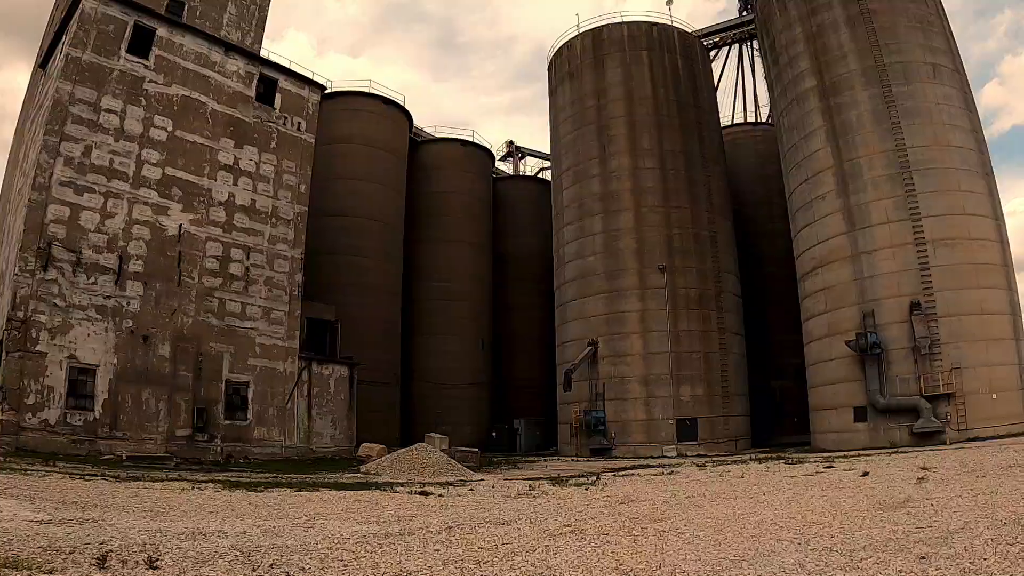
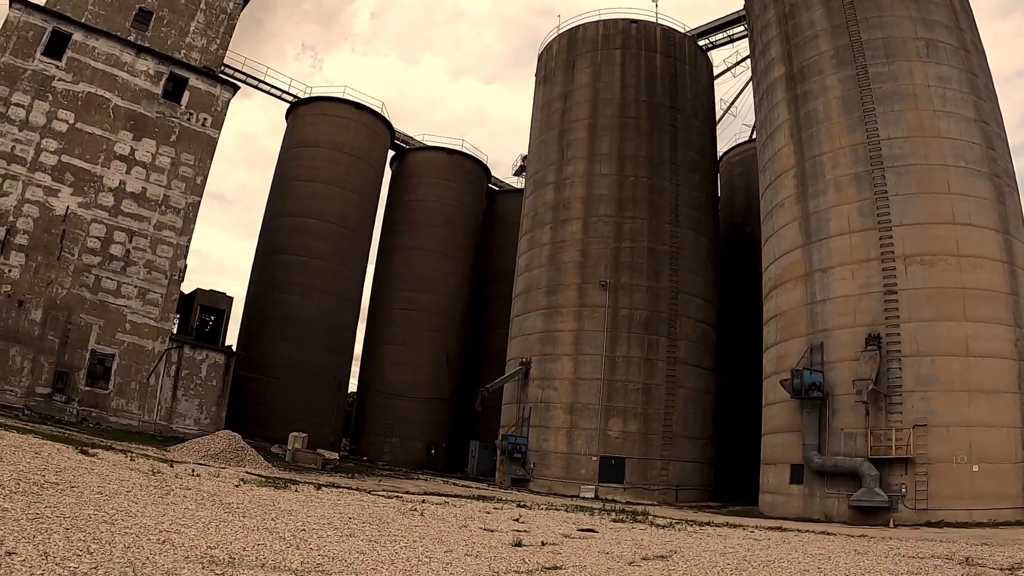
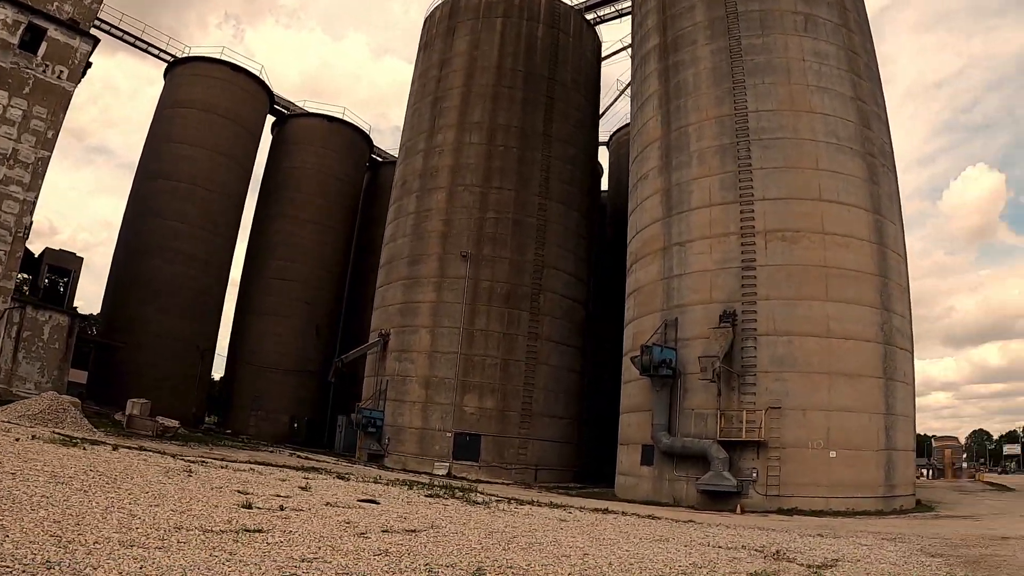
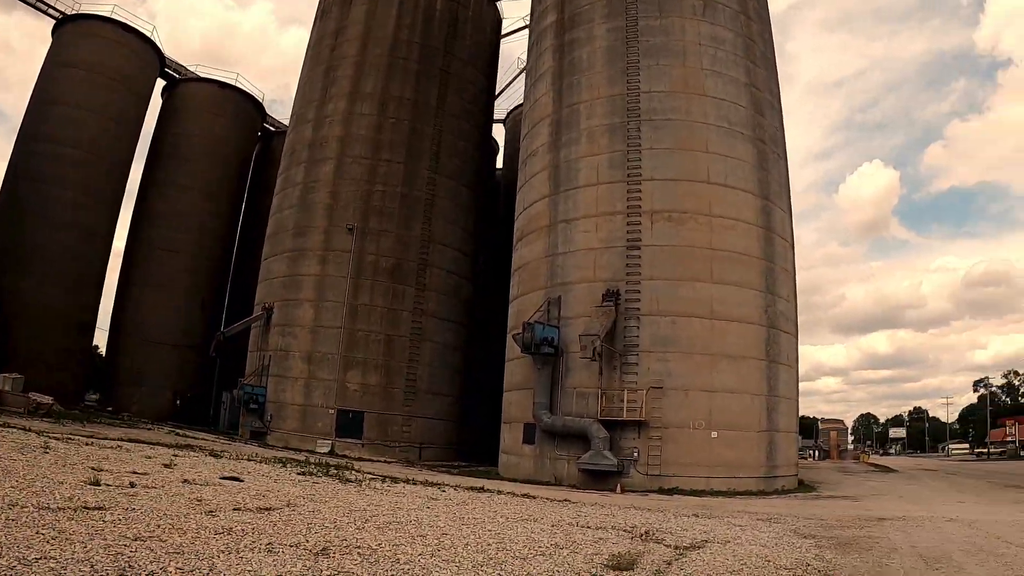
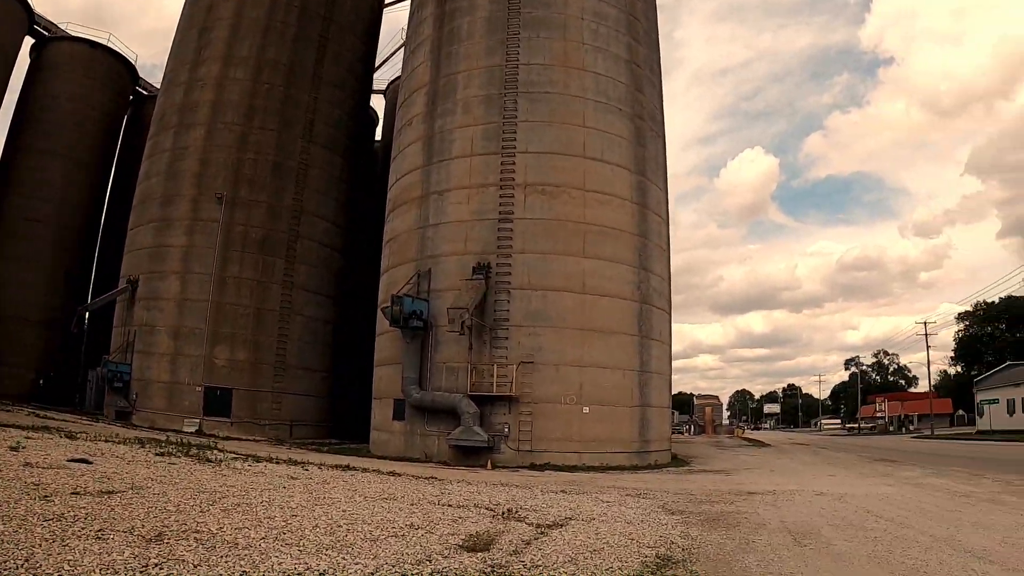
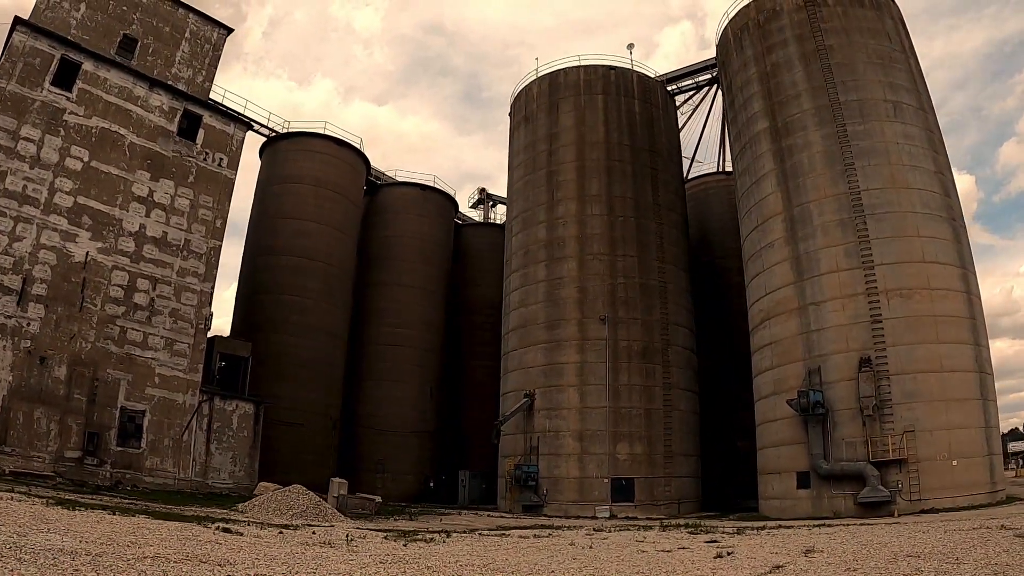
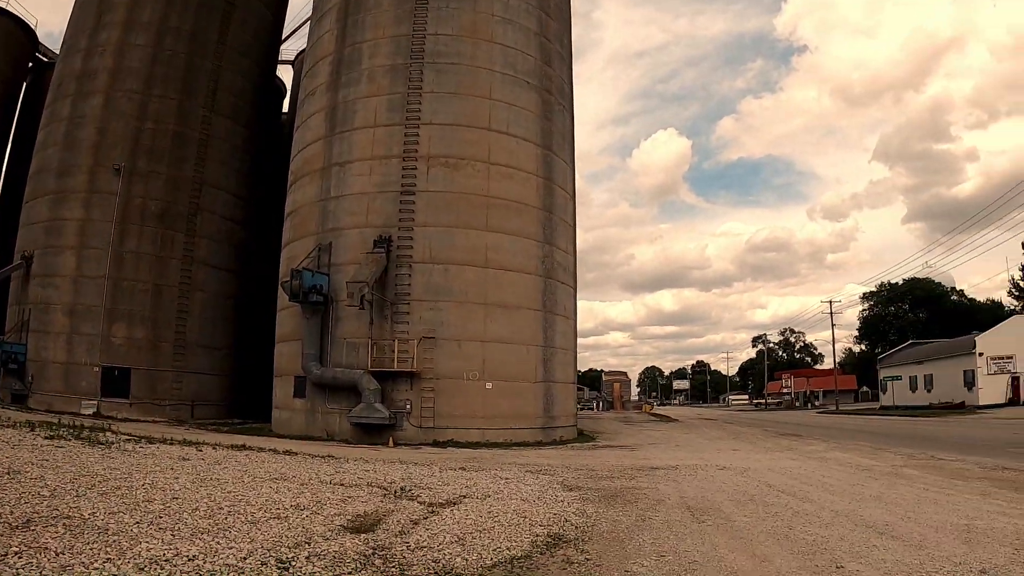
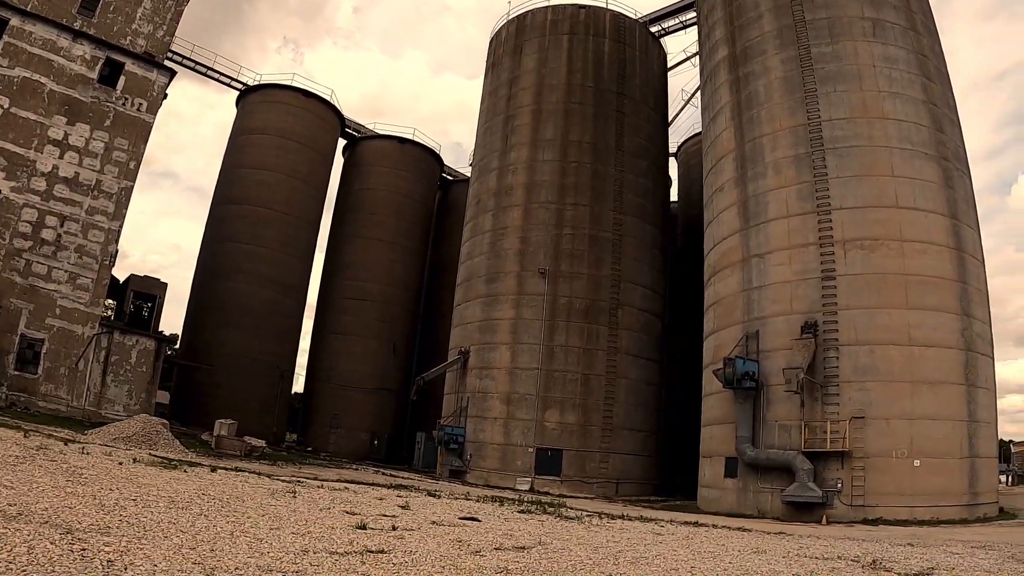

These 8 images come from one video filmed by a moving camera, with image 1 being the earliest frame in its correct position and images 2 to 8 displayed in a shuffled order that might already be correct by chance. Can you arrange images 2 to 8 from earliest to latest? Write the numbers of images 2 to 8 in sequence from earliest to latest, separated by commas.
6, 2, 8, 3, 4, 5, 7
